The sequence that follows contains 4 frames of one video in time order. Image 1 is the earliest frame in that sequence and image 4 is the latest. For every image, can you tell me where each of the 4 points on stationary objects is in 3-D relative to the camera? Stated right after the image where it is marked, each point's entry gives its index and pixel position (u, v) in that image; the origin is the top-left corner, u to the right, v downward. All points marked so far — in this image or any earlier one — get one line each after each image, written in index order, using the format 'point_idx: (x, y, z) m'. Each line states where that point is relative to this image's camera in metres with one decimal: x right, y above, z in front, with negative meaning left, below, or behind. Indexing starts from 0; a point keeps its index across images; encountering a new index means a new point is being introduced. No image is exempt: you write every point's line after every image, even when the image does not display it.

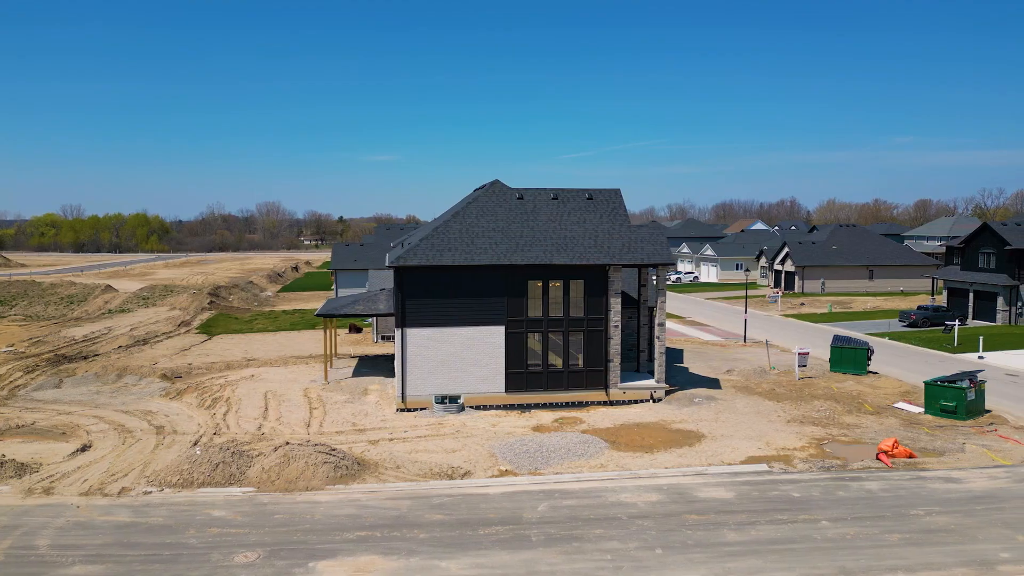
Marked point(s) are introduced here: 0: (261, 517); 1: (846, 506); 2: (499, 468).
0: (-4.8, -4.3, +13.0) m
1: (+6.5, -4.2, +13.4) m
2: (-0.3, -4.2, +16.0) m
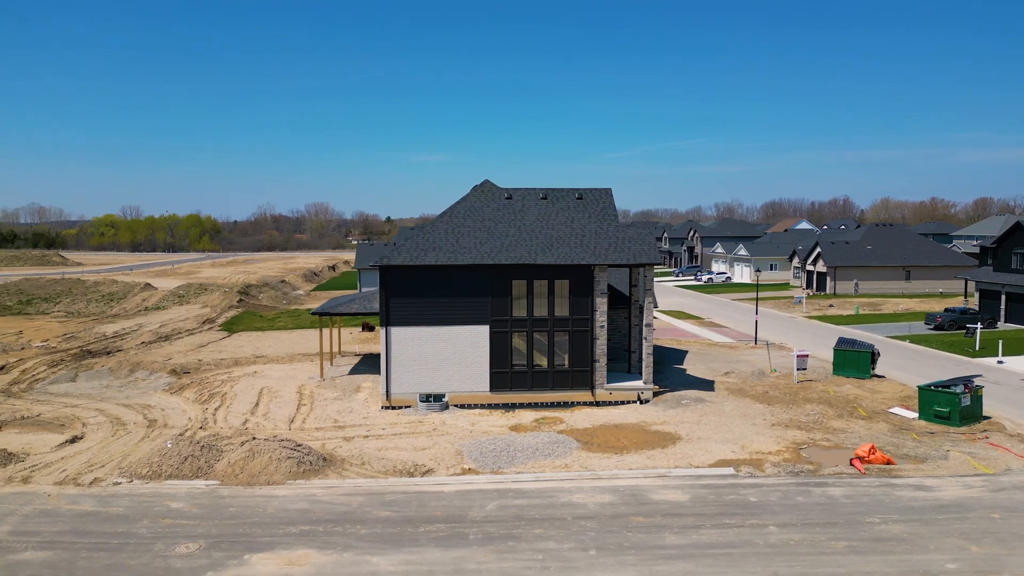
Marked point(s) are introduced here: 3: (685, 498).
0: (-5.8, -4.3, +13.4) m
1: (+5.5, -4.2, +13.1) m
2: (-1.2, -4.2, +16.0) m
3: (+3.5, -4.2, +13.8) m
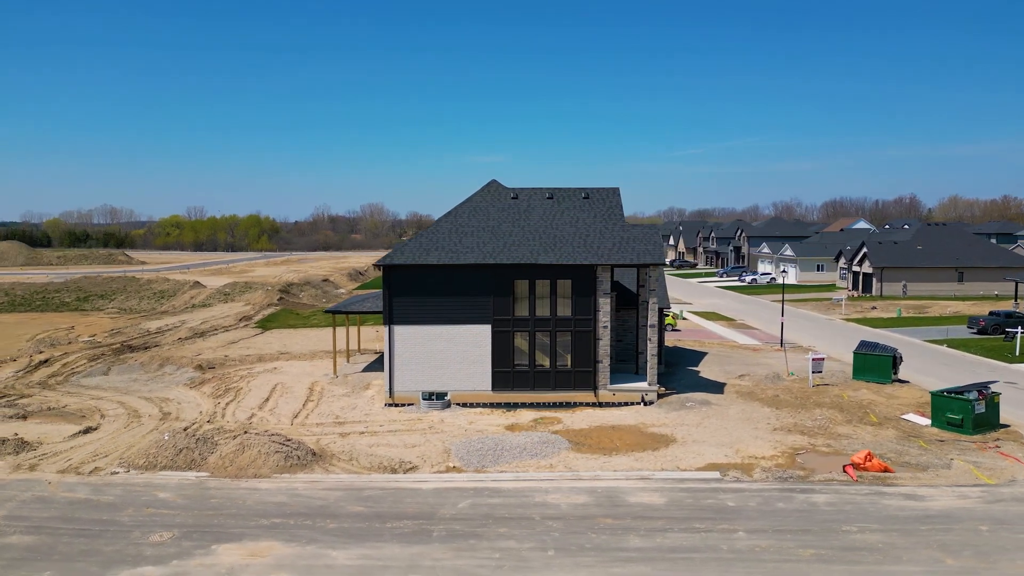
0: (-6.3, -4.2, +13.8) m
1: (+4.9, -4.3, +12.8) m
2: (-1.5, -4.1, +16.2) m
3: (+2.9, -4.2, +13.7) m
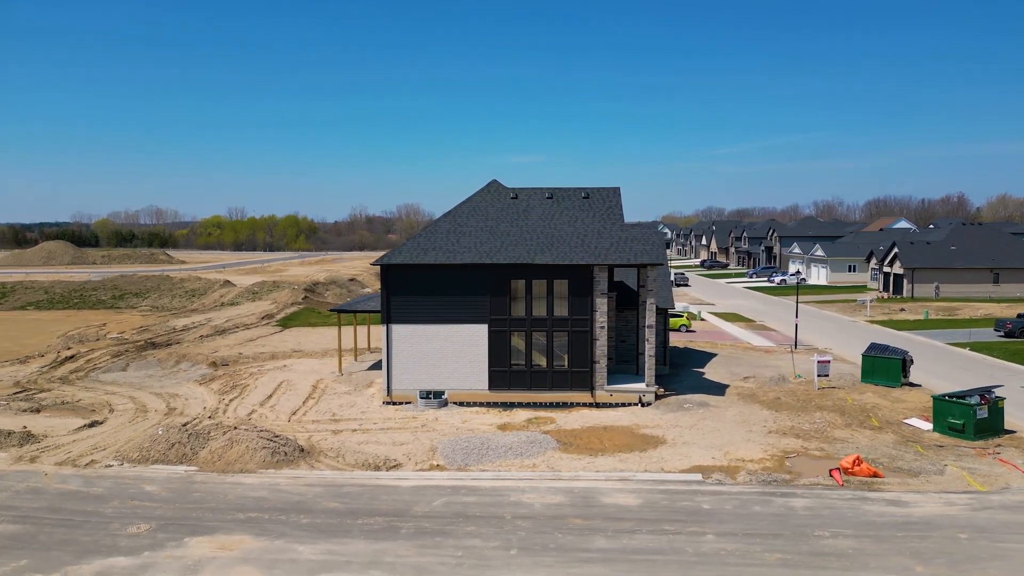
0: (-6.8, -4.2, +14.1) m
1: (+4.3, -4.3, +12.6) m
2: (-1.9, -4.1, +16.3) m
3: (+2.4, -4.2, +13.6) m
